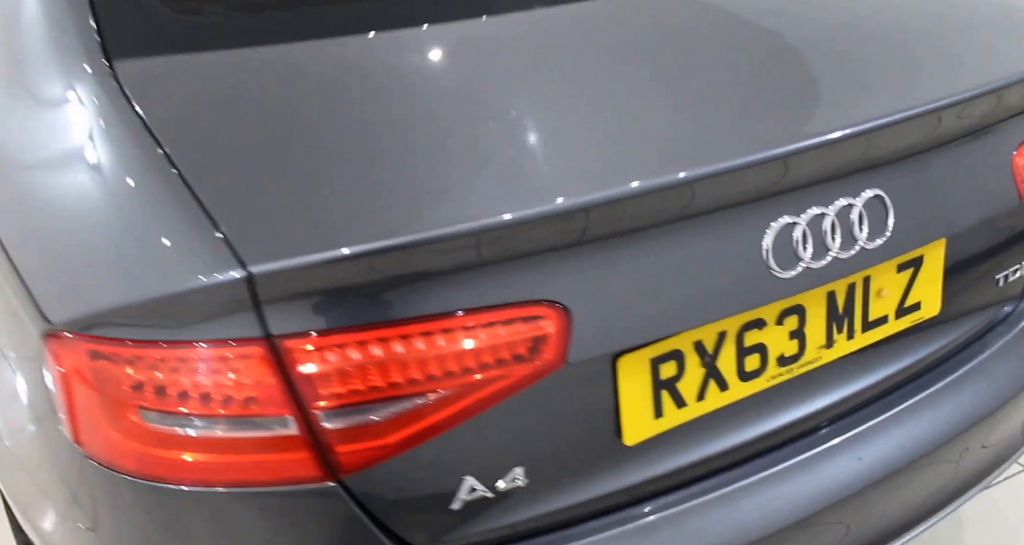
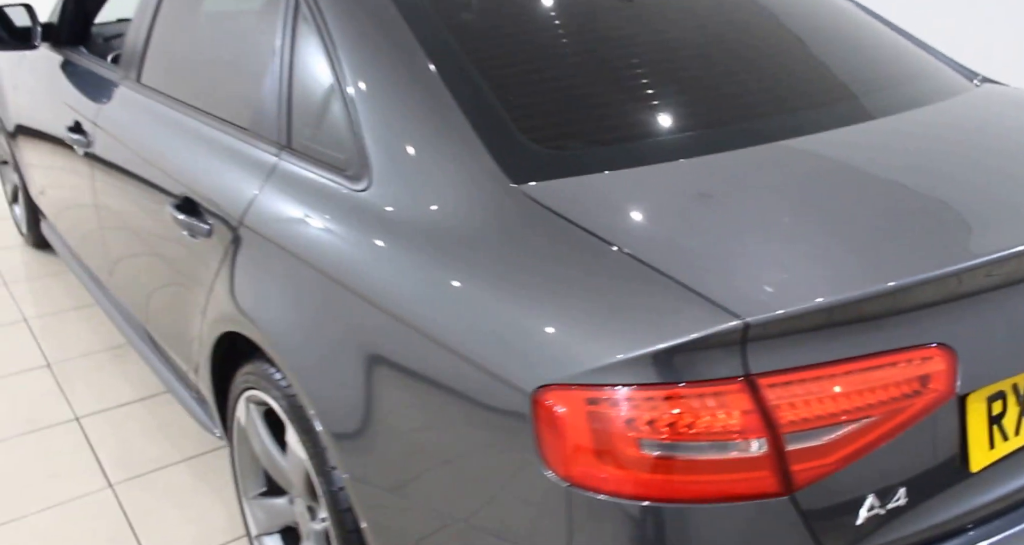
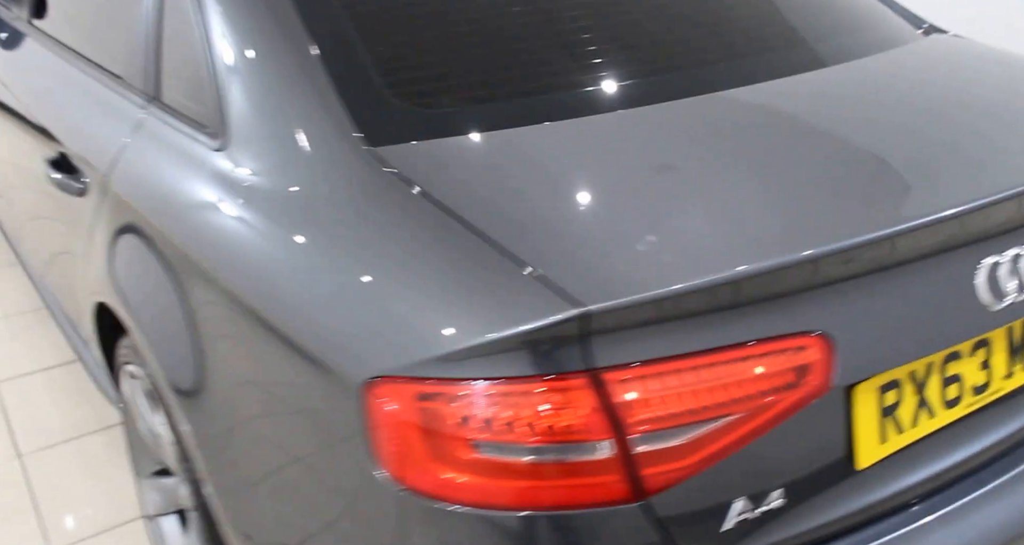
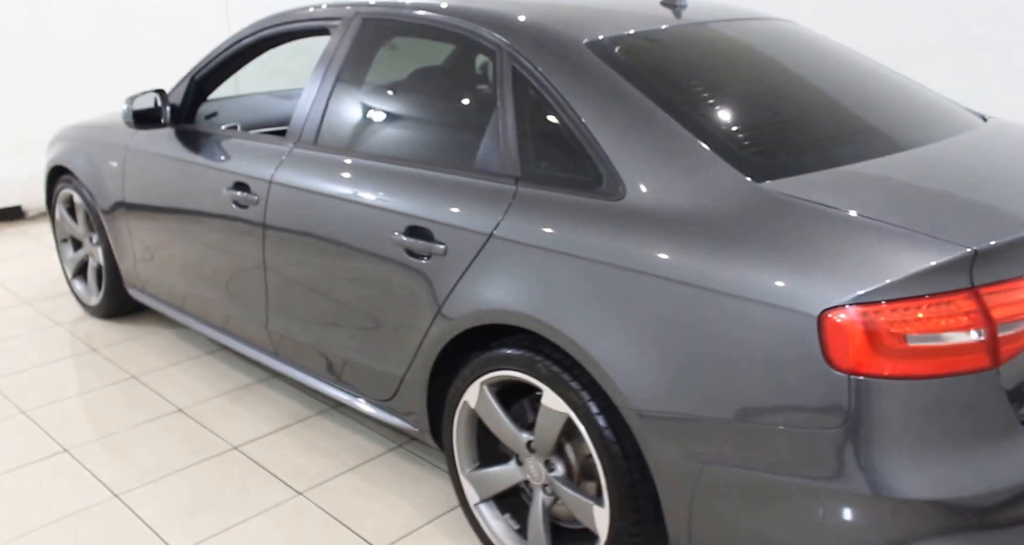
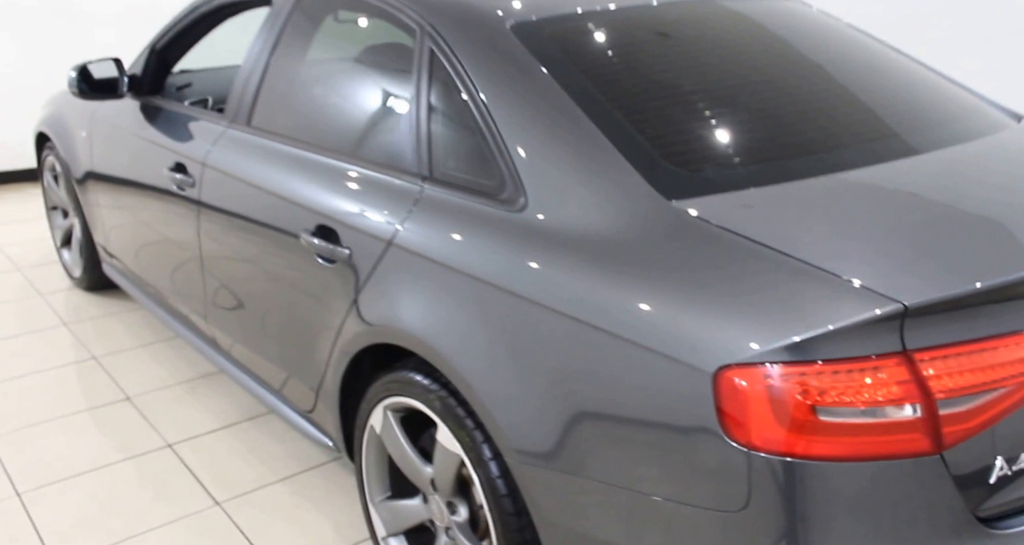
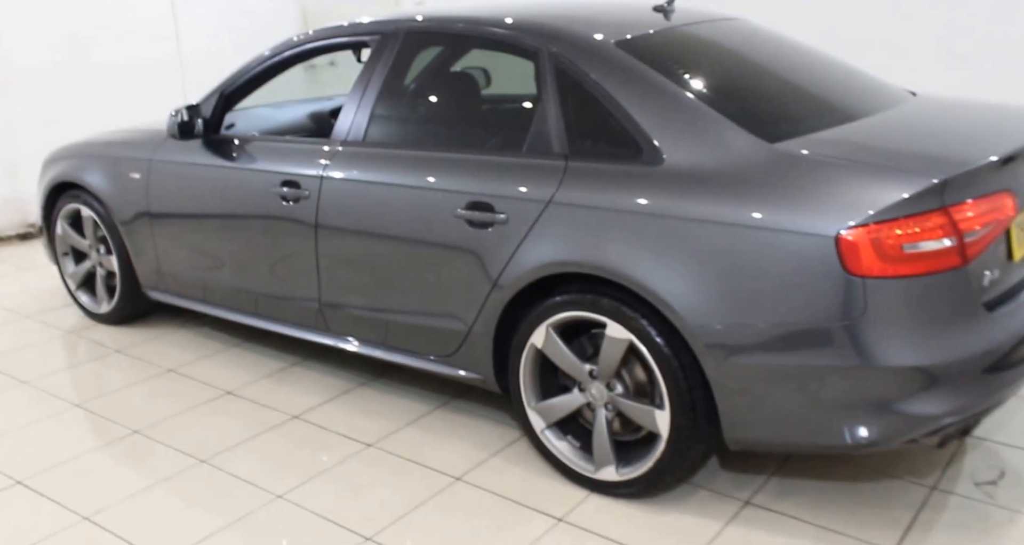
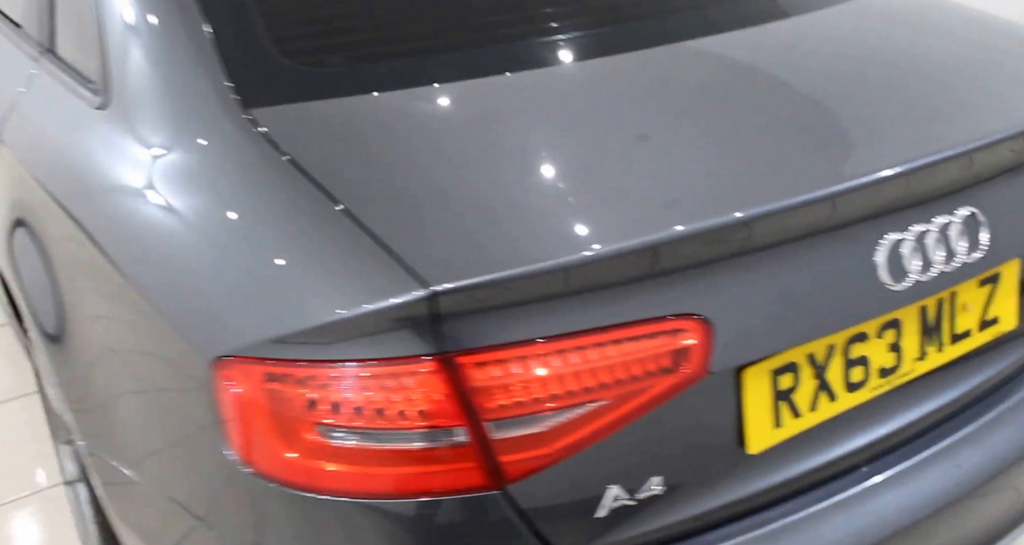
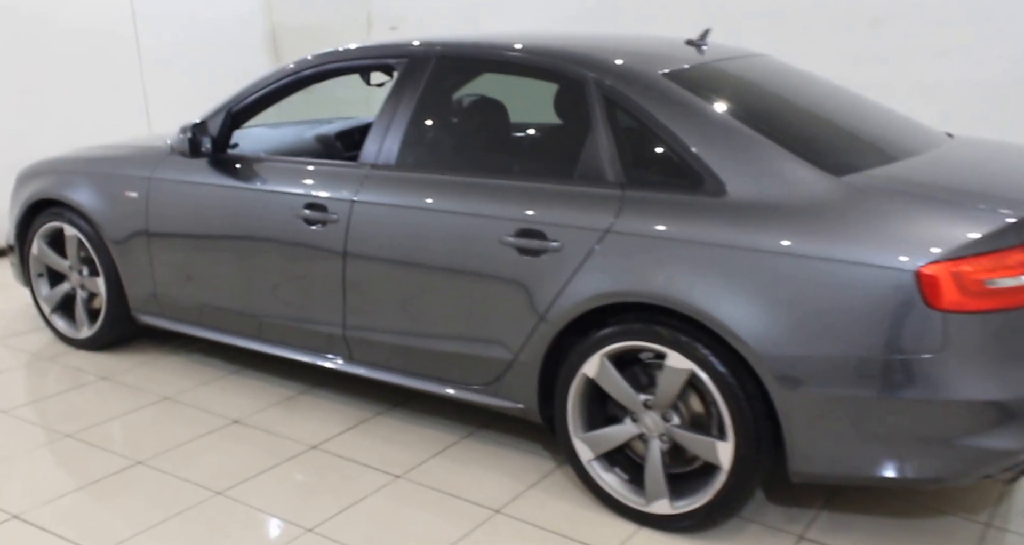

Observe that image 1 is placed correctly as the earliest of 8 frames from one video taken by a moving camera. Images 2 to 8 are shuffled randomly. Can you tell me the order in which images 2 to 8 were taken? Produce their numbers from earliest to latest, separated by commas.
7, 3, 2, 5, 4, 6, 8
